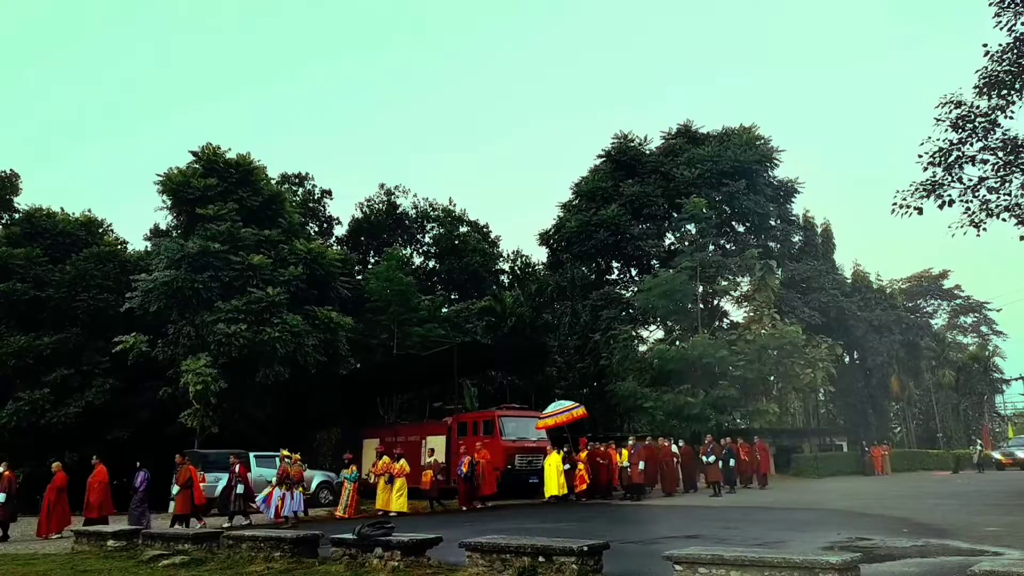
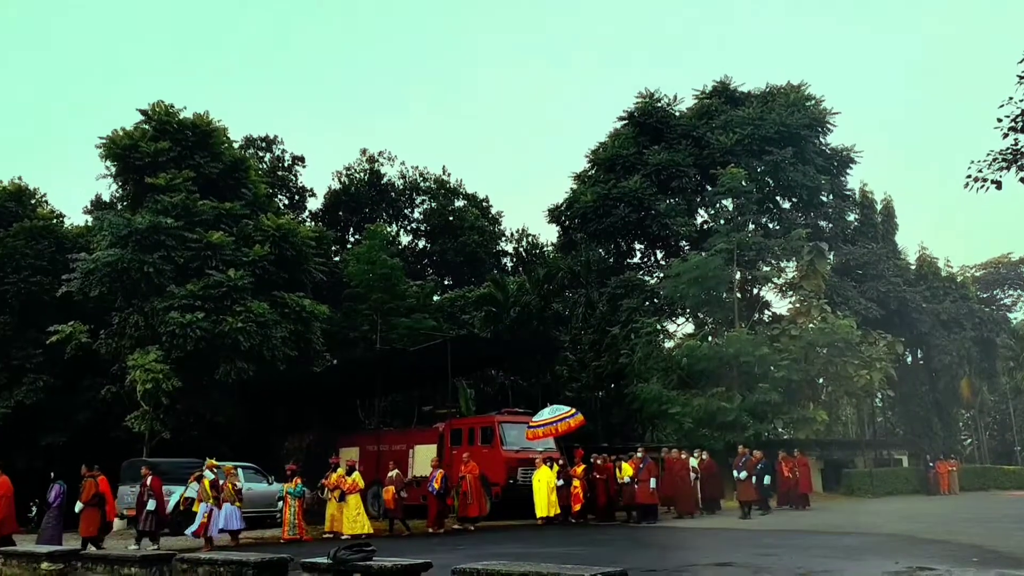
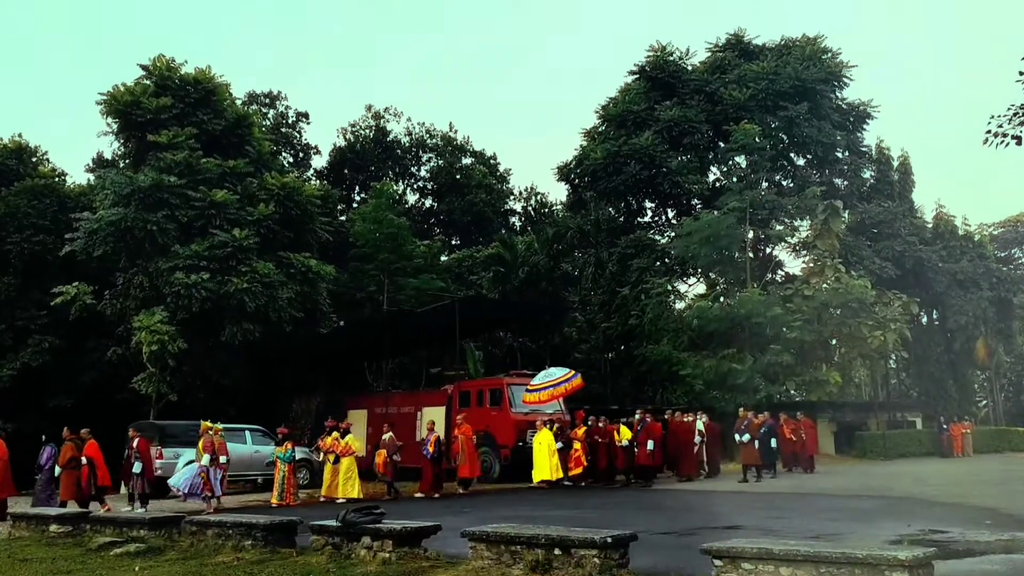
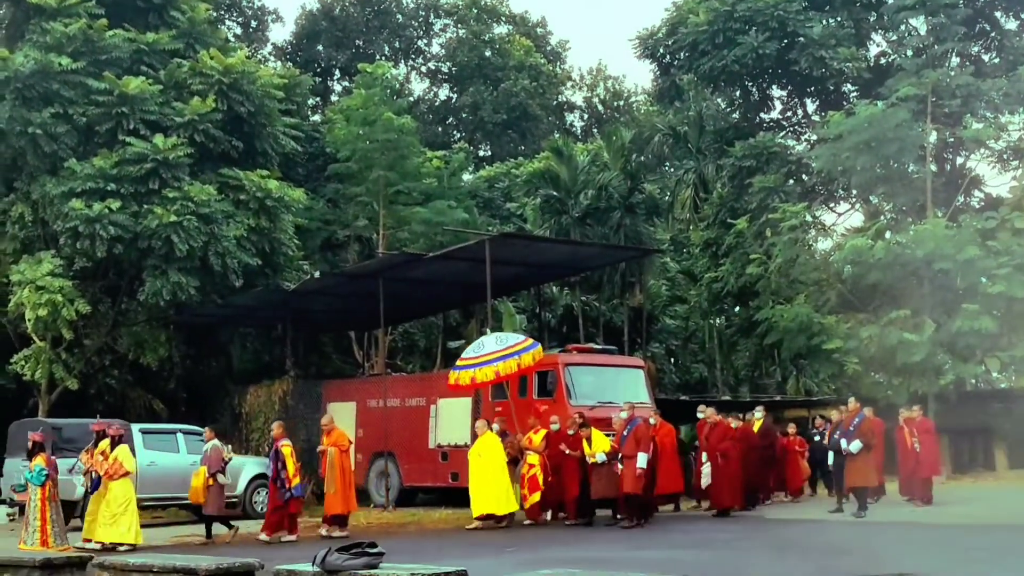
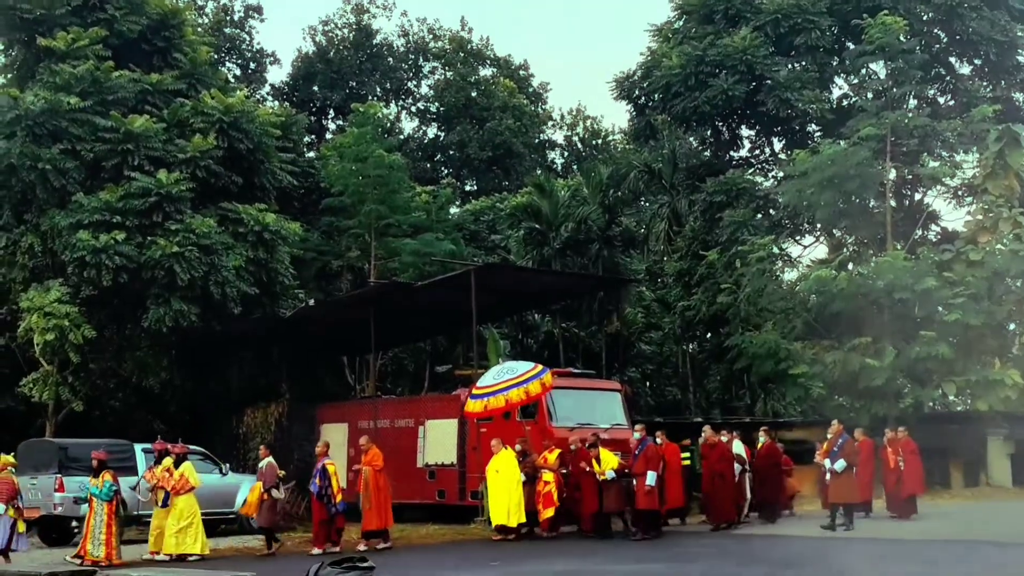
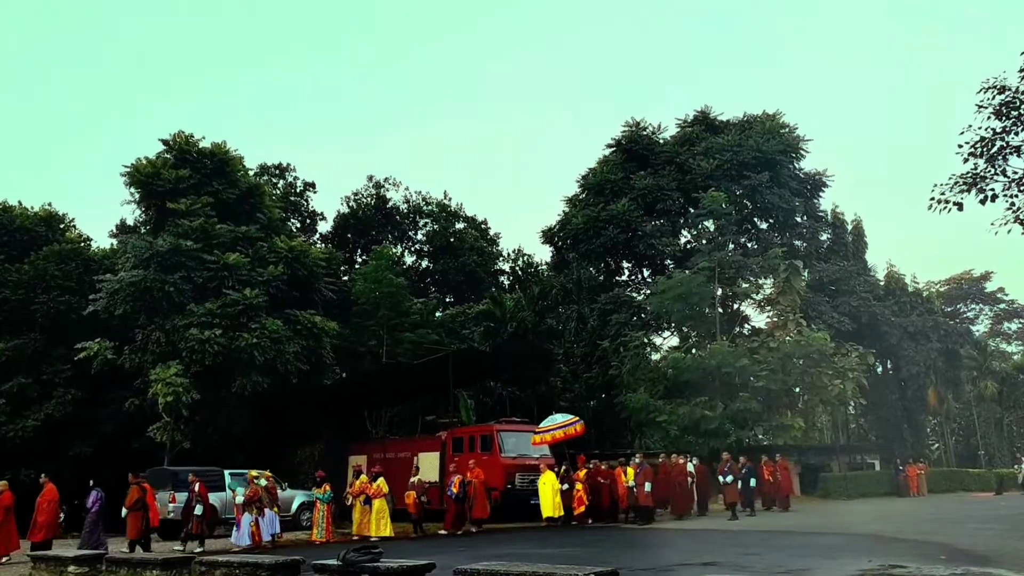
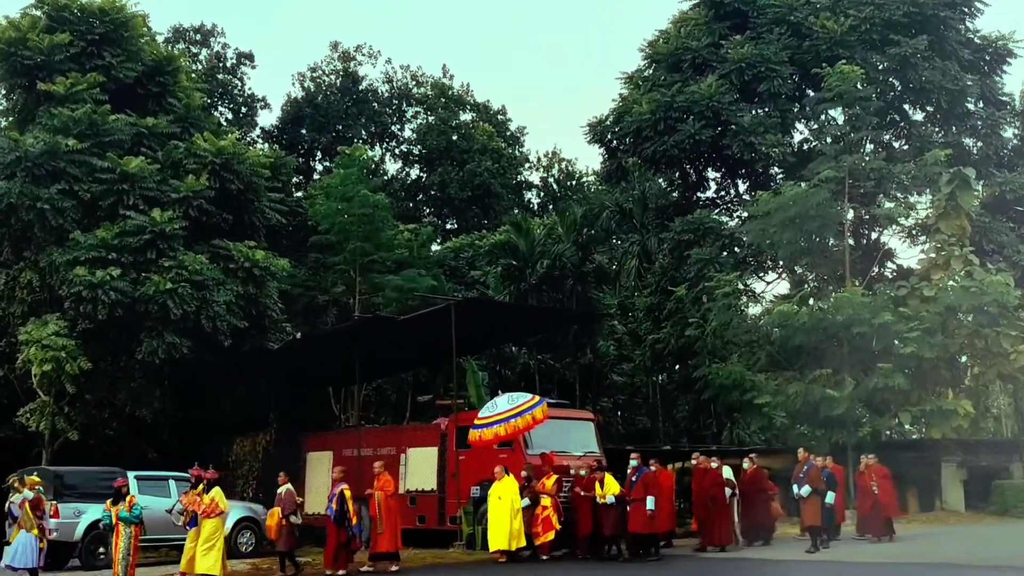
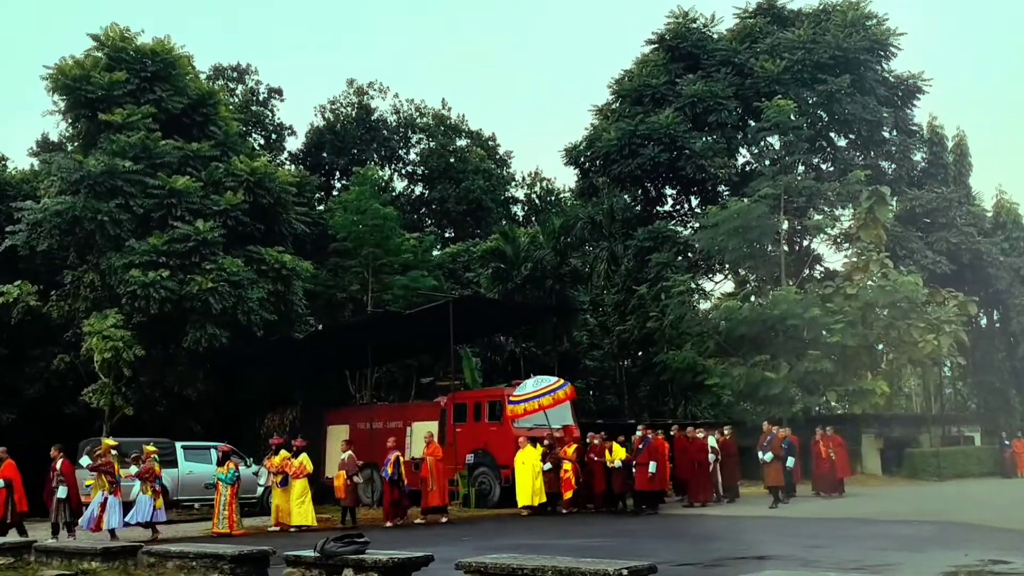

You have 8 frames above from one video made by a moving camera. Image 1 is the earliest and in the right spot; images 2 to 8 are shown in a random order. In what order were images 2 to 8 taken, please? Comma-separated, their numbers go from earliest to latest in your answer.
6, 2, 3, 8, 7, 5, 4
